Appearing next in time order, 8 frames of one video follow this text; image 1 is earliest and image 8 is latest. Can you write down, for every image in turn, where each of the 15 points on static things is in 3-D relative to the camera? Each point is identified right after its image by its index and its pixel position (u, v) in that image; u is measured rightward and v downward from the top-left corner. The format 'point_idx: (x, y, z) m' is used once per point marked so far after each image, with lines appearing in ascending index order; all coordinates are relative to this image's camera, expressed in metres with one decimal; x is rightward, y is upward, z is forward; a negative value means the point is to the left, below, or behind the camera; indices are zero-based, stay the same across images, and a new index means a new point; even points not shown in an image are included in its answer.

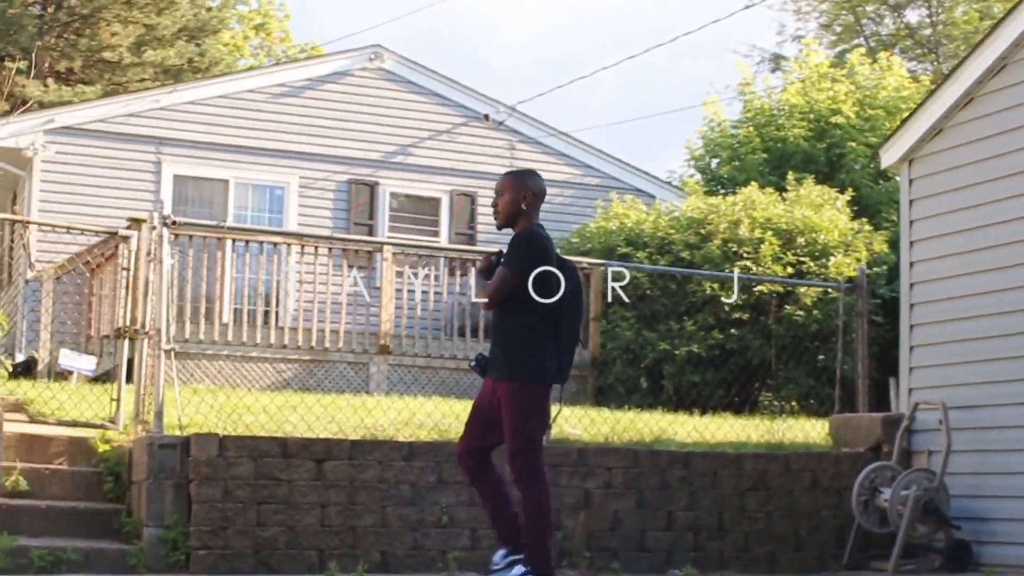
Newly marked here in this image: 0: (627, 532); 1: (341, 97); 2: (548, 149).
0: (+0.5, -1.0, +7.5) m
1: (-1.7, +1.9, +17.9) m
2: (+0.4, +1.4, +18.6) m
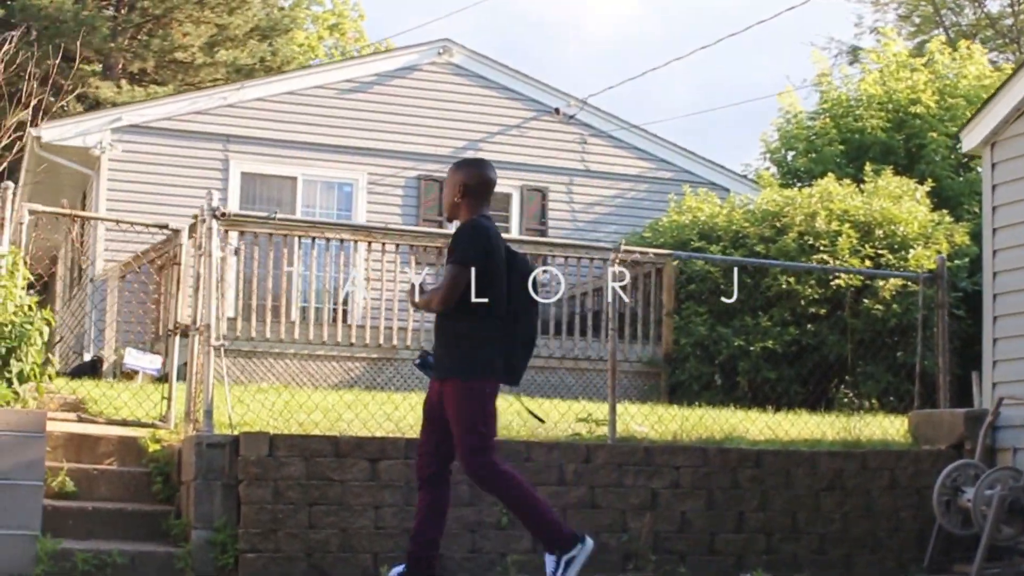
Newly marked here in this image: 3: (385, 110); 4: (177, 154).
0: (+0.7, -1.0, +7.2) m
1: (-1.0, +1.9, +17.7) m
2: (+1.1, +1.5, +18.3) m
3: (-1.2, +1.7, +17.5) m
4: (-3.1, +1.2, +16.7) m
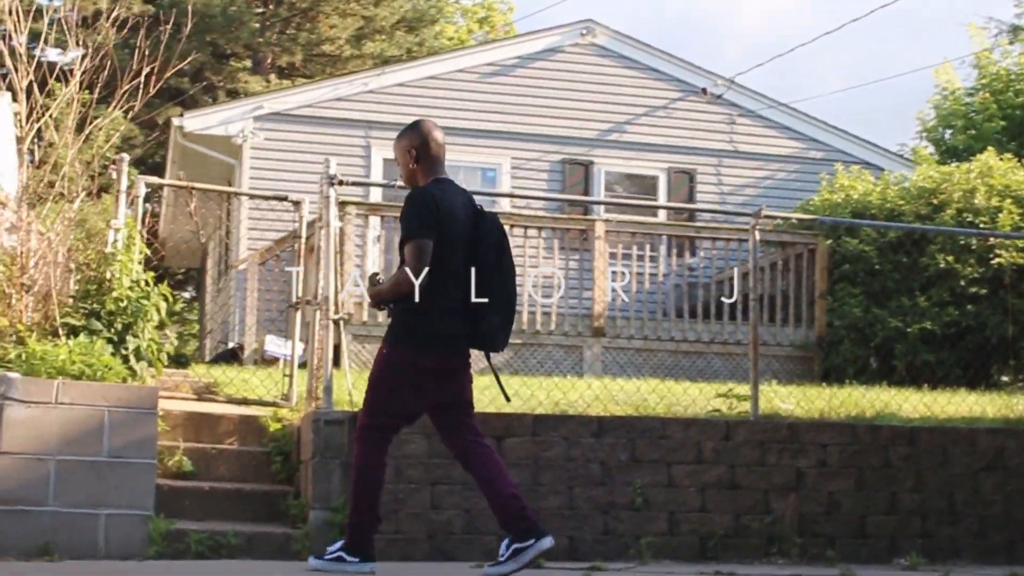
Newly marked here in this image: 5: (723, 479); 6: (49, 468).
0: (+1.3, -0.9, +6.8) m
1: (+0.4, +2.0, +17.3) m
2: (+2.5, +1.6, +17.7) m
3: (+0.1, +1.9, +17.2) m
4: (-1.8, +1.3, +16.5) m
5: (+0.8, -0.7, +6.6) m
6: (-1.6, -0.6, +6.1) m
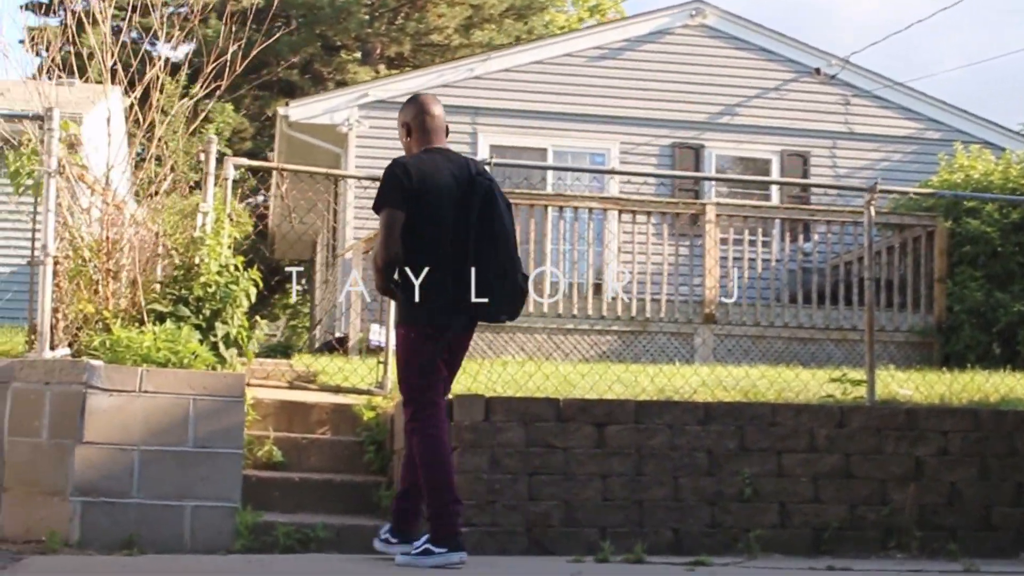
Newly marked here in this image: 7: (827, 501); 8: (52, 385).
0: (+1.6, -0.8, +6.4) m
1: (+1.4, +2.2, +17.0) m
2: (+3.6, +1.8, +17.2) m
3: (+1.1, +2.0, +16.8) m
4: (-0.8, +1.4, +16.3) m
5: (+1.1, -0.6, +6.3) m
6: (-1.2, -0.6, +5.9) m
7: (+1.1, -0.7, +6.2) m
8: (-1.5, -0.3, +5.9) m
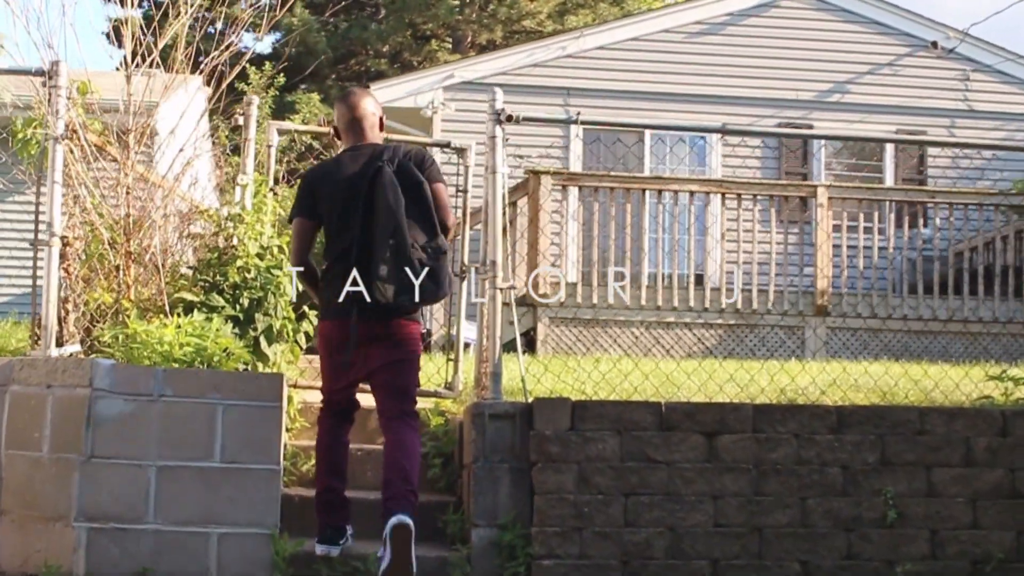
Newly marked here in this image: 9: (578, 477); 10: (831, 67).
0: (+1.9, -0.7, +5.3) m
1: (+2.2, +2.3, +15.8) m
2: (+4.4, +1.9, +16.0) m
3: (+2.0, +2.1, +15.7) m
4: (0.0, +1.5, +15.3) m
5: (+1.4, -0.6, +5.2) m
6: (-1.0, -0.5, +4.9) m
7: (+1.4, -0.7, +5.1) m
8: (-1.3, -0.3, +5.0) m
9: (+0.2, -0.5, +4.9) m
10: (+2.8, +2.0, +15.8) m
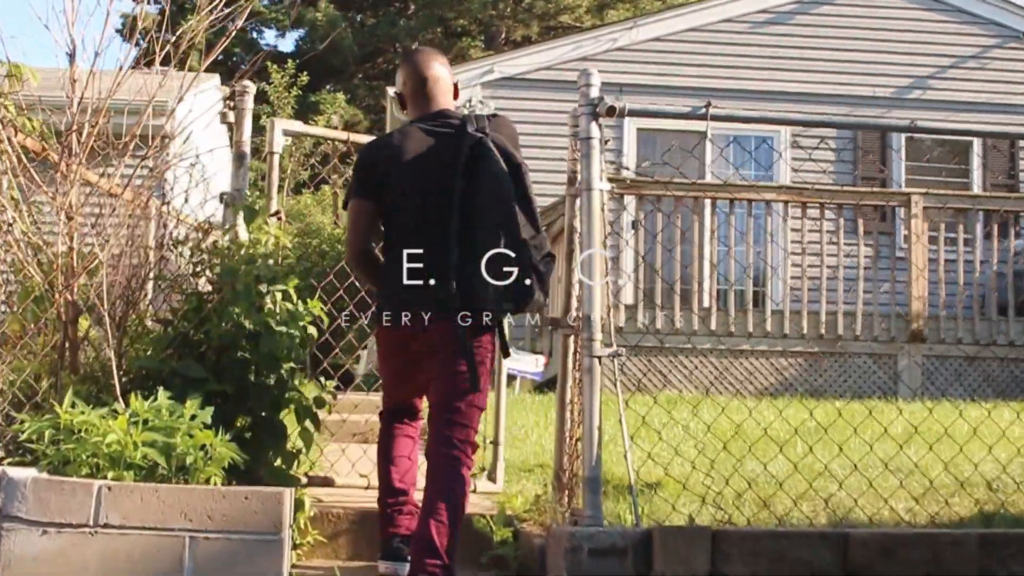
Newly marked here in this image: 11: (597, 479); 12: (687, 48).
0: (+2.1, -0.9, +3.6) m
1: (+2.6, +2.1, +14.2) m
2: (+4.8, +1.7, +14.3) m
3: (+2.3, +1.9, +14.1) m
4: (+0.4, +1.4, +13.6) m
5: (+1.6, -0.7, +3.5) m
6: (-0.8, -0.7, +3.3) m
7: (+1.6, -0.8, +3.5) m
8: (-1.1, -0.4, +3.4) m
9: (+0.4, -0.7, +3.3) m
10: (+3.2, +1.8, +14.2) m
11: (+0.2, -0.4, +3.8) m
12: (+1.4, +1.9, +13.9) m
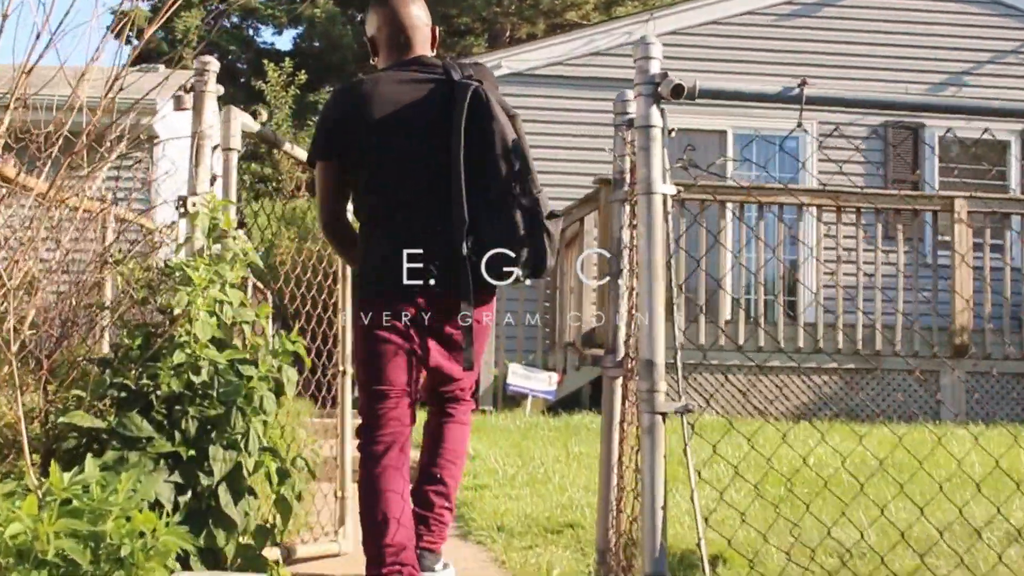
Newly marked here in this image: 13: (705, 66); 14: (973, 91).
0: (+2.2, -0.9, +2.7) m
1: (+2.7, +2.0, +13.3) m
2: (+4.9, +1.7, +13.4) m
3: (+2.4, +1.9, +13.2) m
4: (+0.4, +1.3, +12.8) m
5: (+1.7, -0.8, +2.6) m
6: (-0.7, -0.7, +2.4) m
7: (+1.6, -0.9, +2.6) m
8: (-1.0, -0.5, +2.5) m
9: (+0.4, -0.7, +2.4) m
10: (+3.2, +1.7, +13.3) m
11: (+0.2, -0.4, +2.9) m
12: (+1.4, +1.8, +13.0) m
13: (+1.4, +1.6, +13.0) m
14: (+3.4, +1.5, +13.2) m
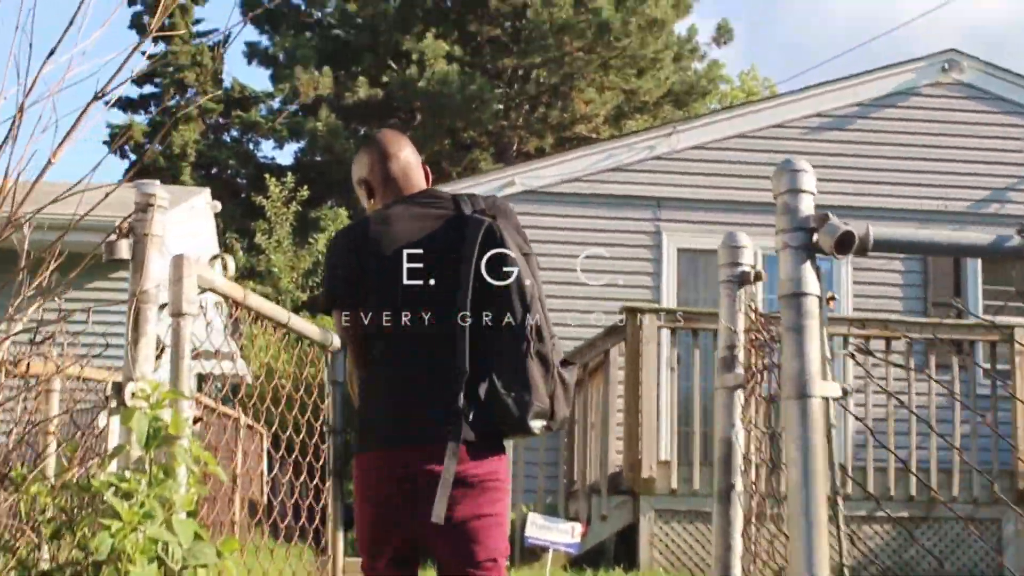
0: (+2.3, -1.2, +1.7) m
1: (+2.8, +1.1, +12.4) m
2: (+5.0, +0.7, +12.5) m
3: (+2.5, +0.9, +12.3) m
4: (+0.5, +0.4, +11.8) m
5: (+1.8, -1.0, +1.6) m
6: (-0.6, -0.9, +1.4) m
7: (+1.7, -1.1, +1.5) m
8: (-0.9, -0.7, +1.5) m
9: (+0.5, -0.9, +1.4) m
10: (+3.3, +0.8, +12.4) m
11: (+0.3, -0.7, +1.9) m
12: (+1.5, +0.9, +12.1) m
13: (+1.5, +0.7, +12.1) m
14: (+3.5, +0.5, +12.3) m
